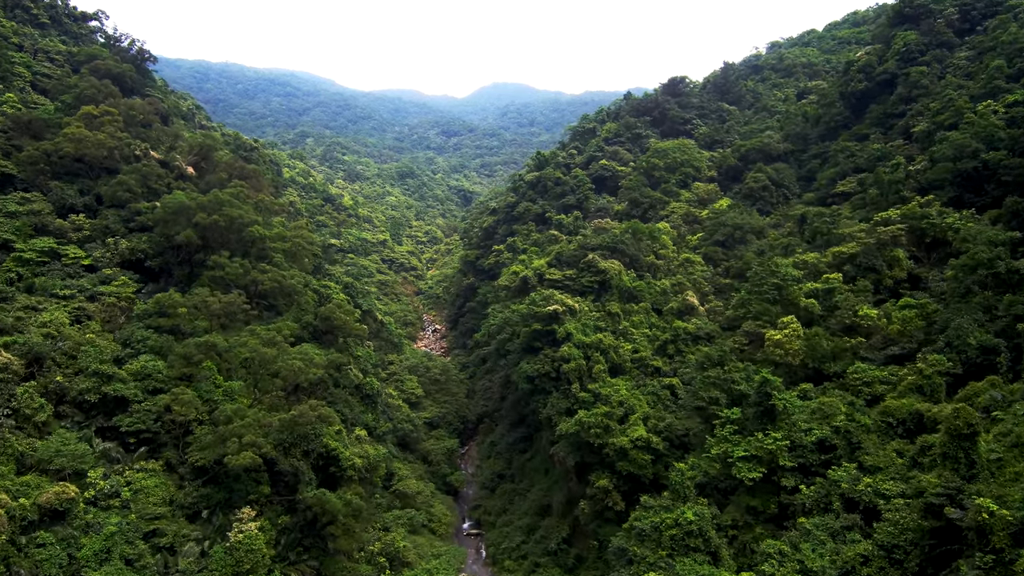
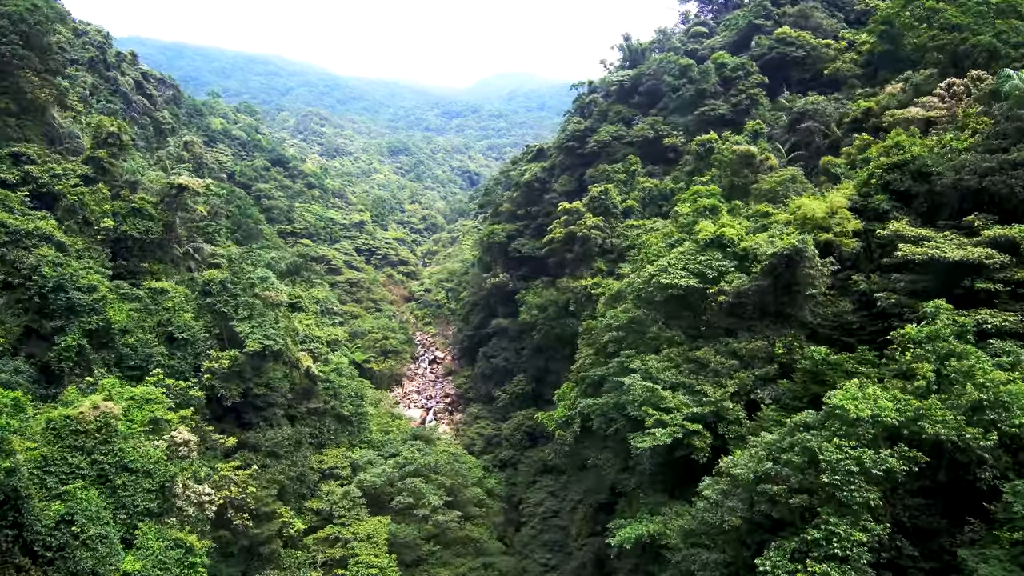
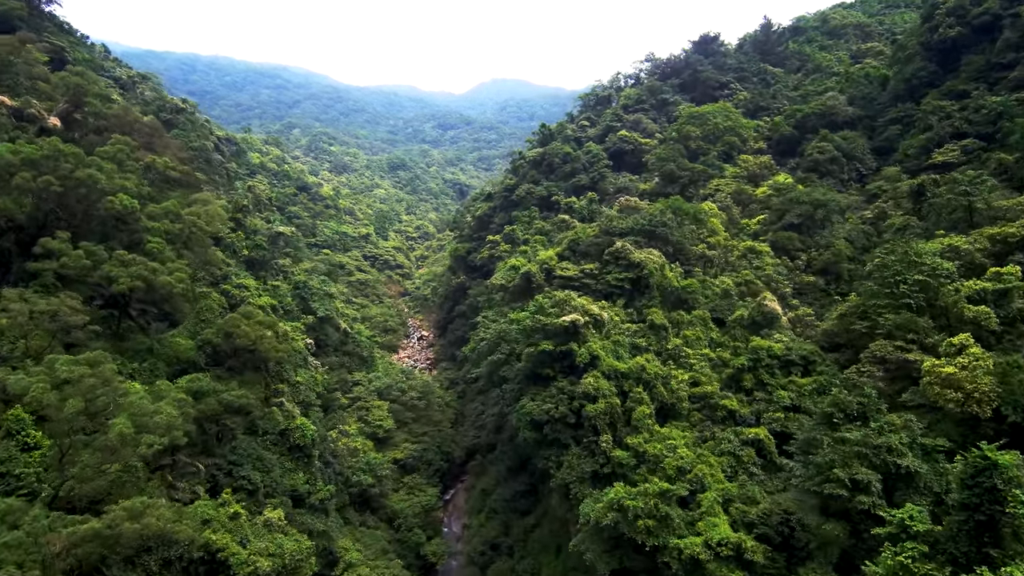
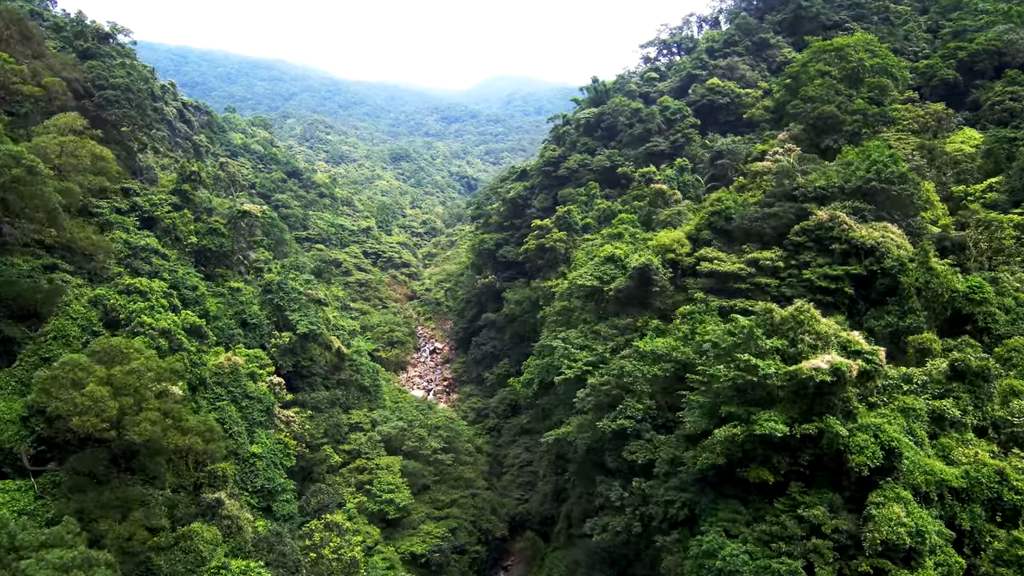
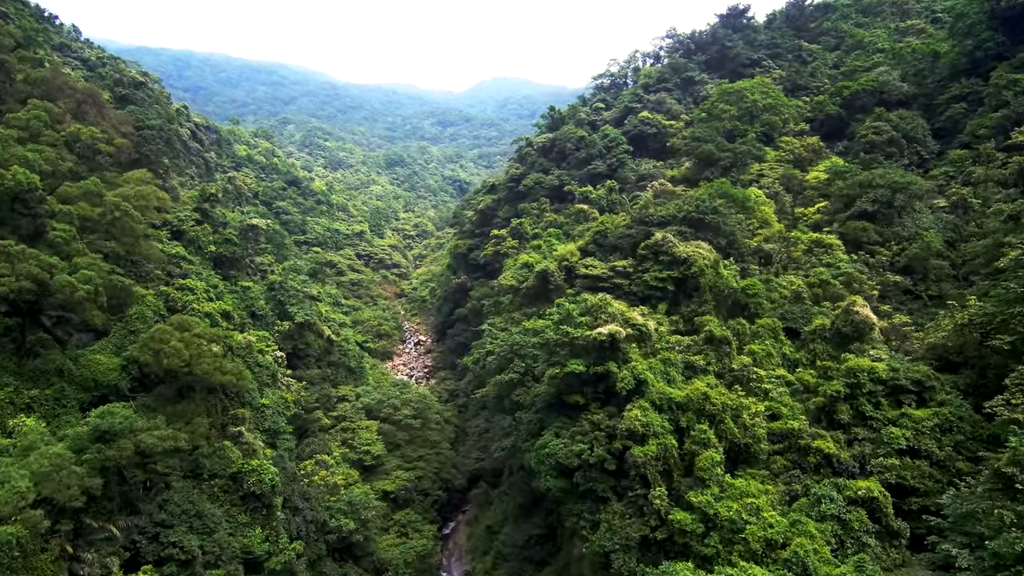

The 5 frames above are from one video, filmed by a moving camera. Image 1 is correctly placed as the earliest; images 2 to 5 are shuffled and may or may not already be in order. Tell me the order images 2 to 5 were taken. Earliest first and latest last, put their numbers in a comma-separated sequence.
3, 5, 4, 2
